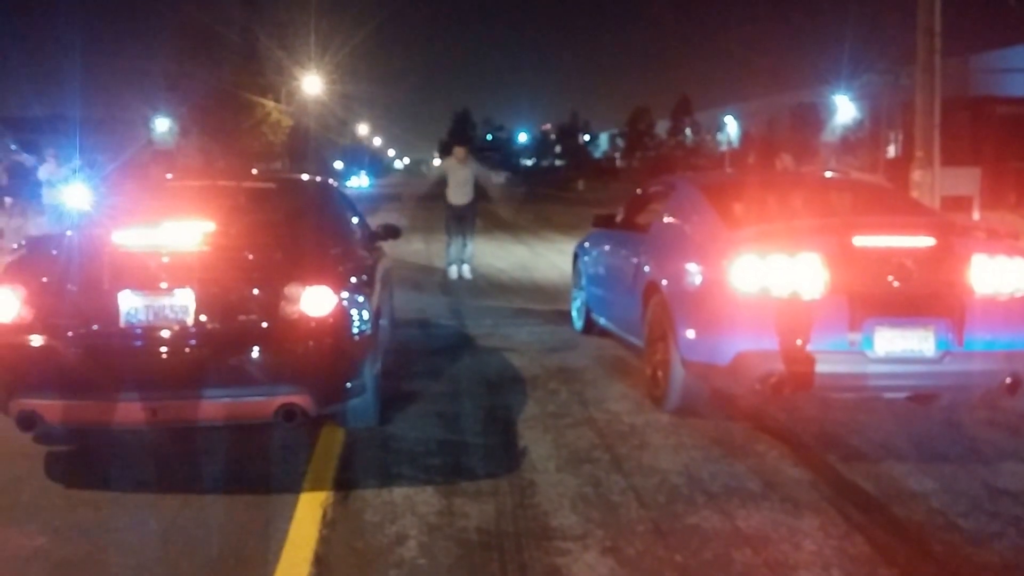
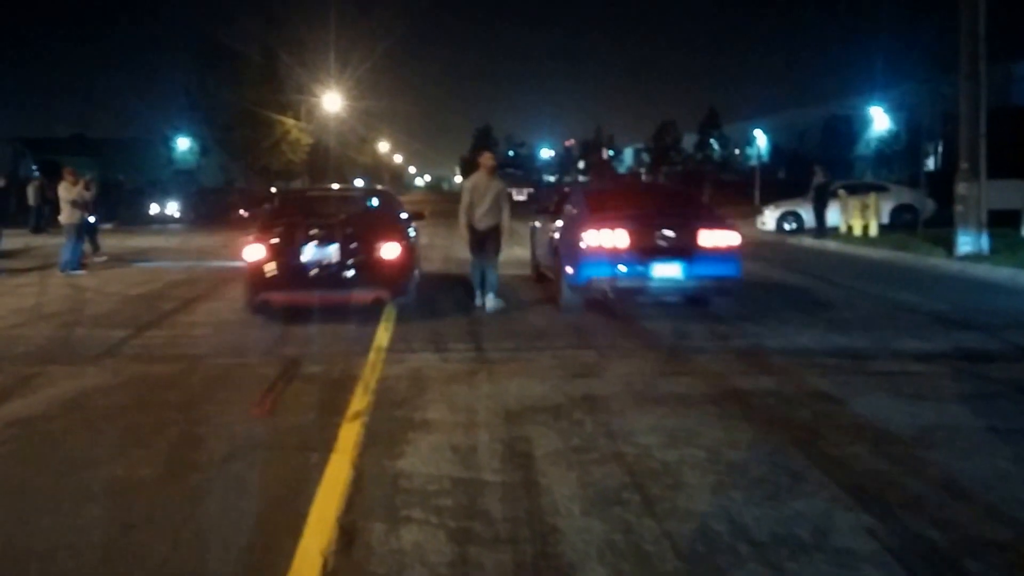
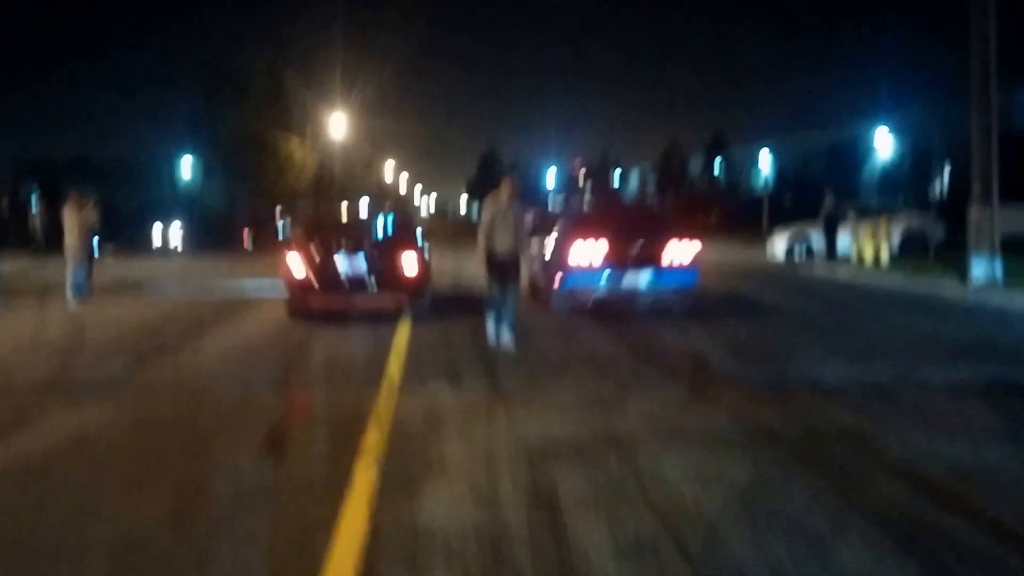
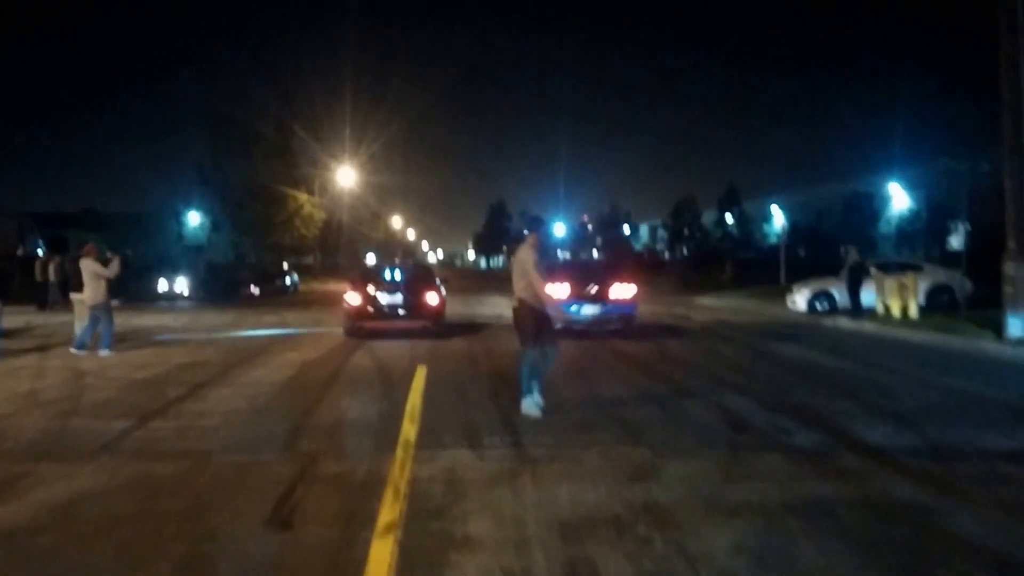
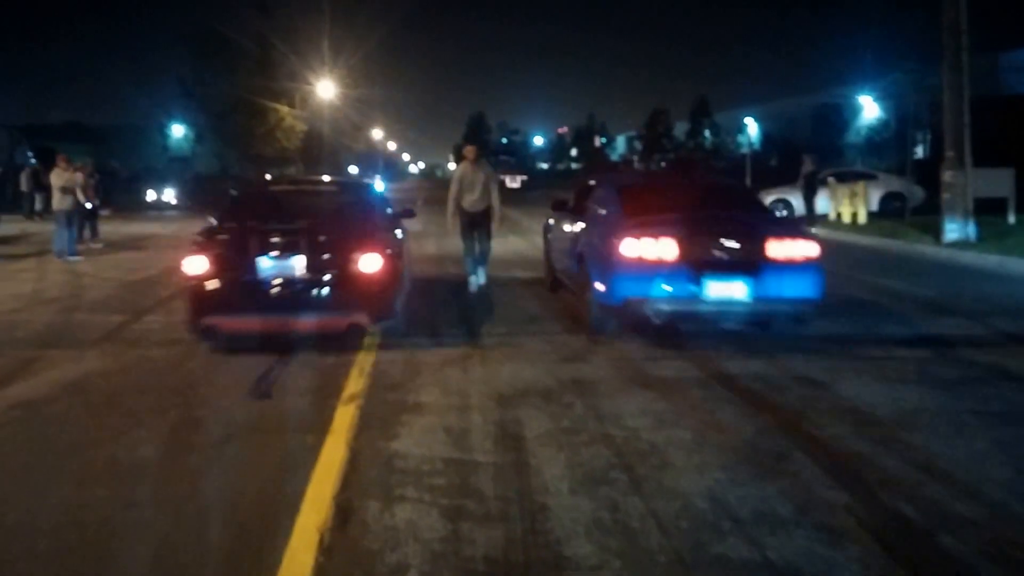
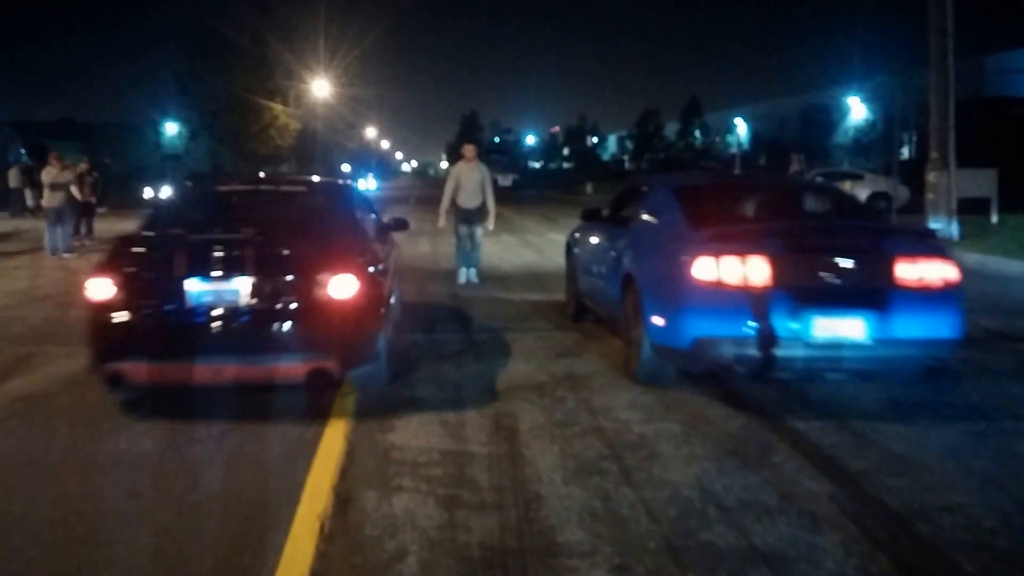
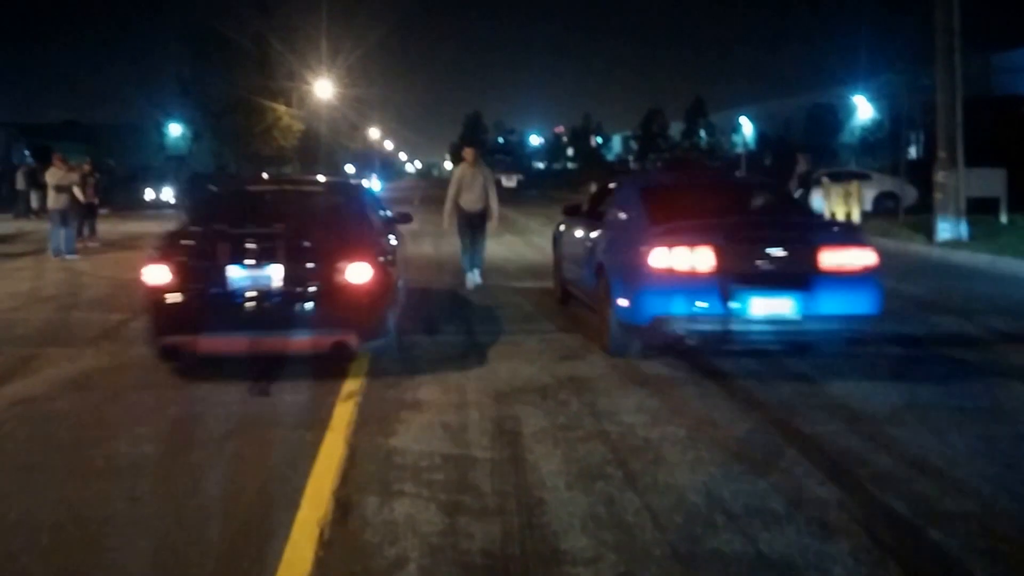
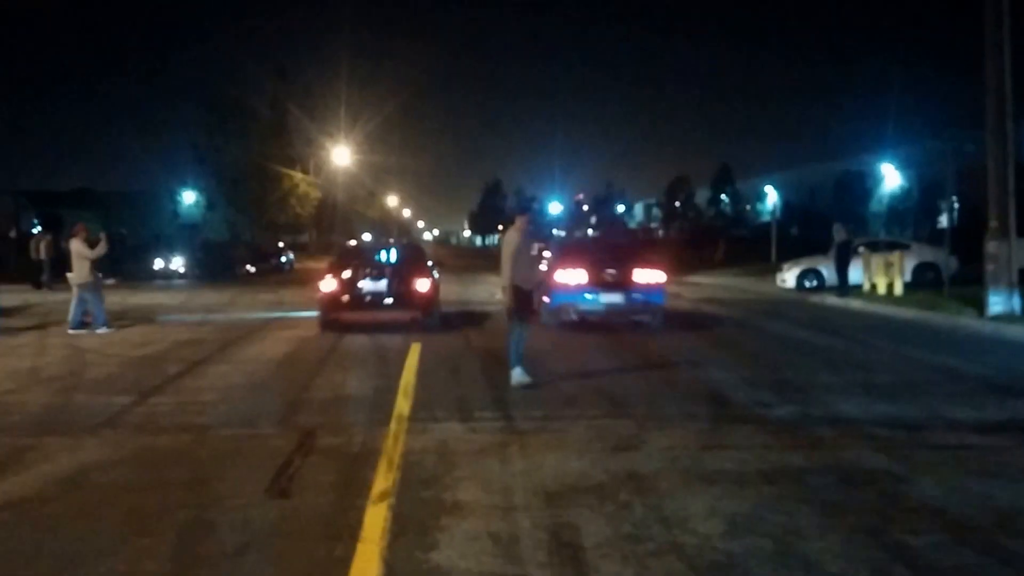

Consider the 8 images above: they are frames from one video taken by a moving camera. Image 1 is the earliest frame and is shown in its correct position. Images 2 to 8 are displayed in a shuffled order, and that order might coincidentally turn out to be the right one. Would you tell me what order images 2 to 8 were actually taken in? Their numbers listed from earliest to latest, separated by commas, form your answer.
6, 7, 5, 2, 3, 8, 4
